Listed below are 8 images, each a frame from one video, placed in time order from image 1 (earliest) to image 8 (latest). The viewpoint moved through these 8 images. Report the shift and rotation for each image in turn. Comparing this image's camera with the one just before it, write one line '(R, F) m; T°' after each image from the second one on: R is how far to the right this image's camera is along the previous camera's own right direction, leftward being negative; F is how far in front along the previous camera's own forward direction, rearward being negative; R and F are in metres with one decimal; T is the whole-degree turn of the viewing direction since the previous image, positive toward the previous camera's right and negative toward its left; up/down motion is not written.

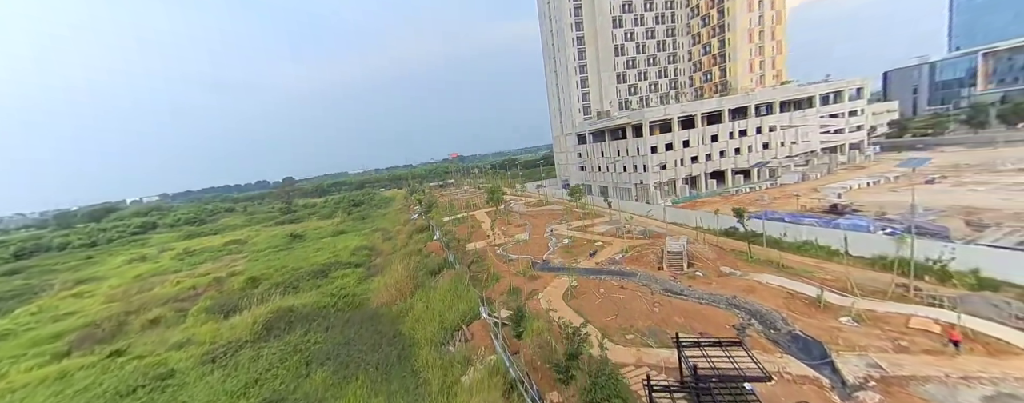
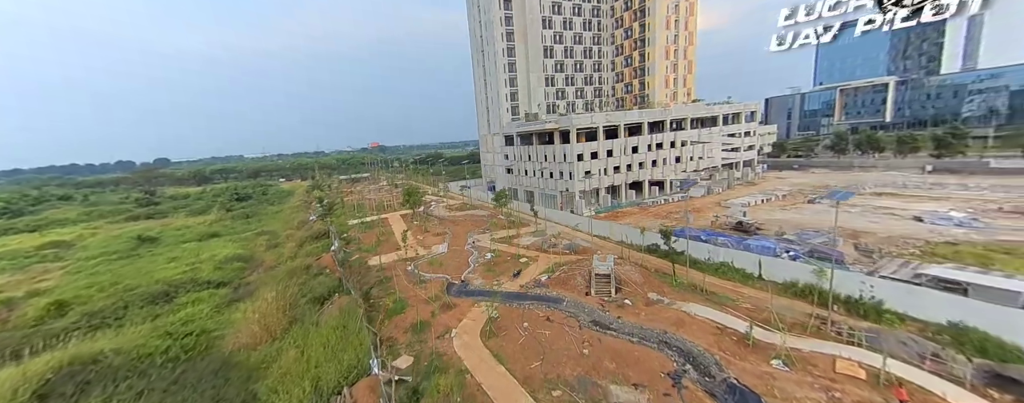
(+0.7, +3.7) m; +12°
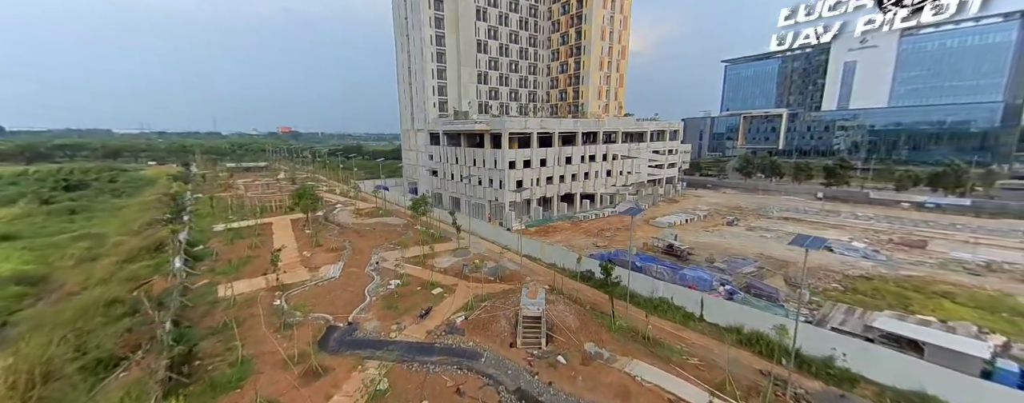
(+0.9, +5.1) m; +11°
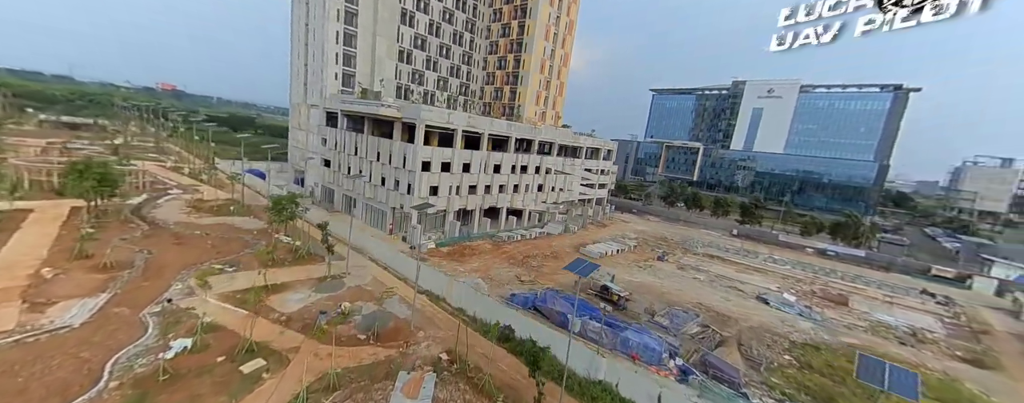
(+1.3, +7.7) m; +12°
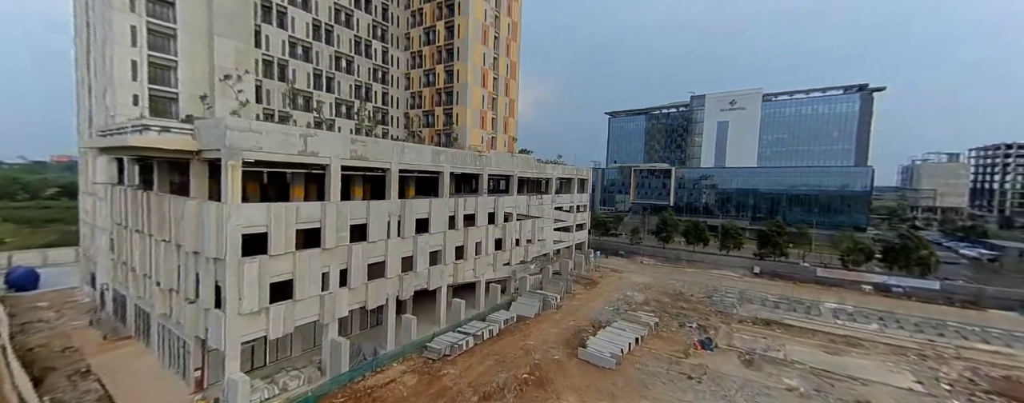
(+1.5, +15.3) m; +7°
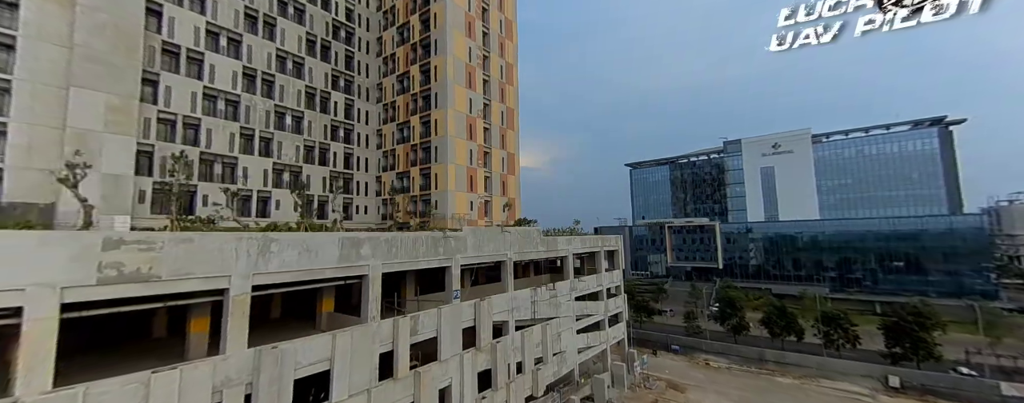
(+1.7, +10.7) m; -3°
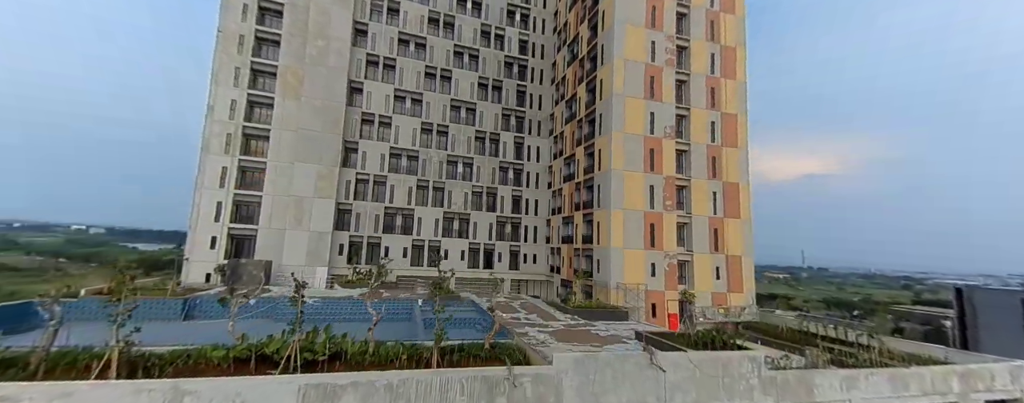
(+2.7, +9.1) m; -38°
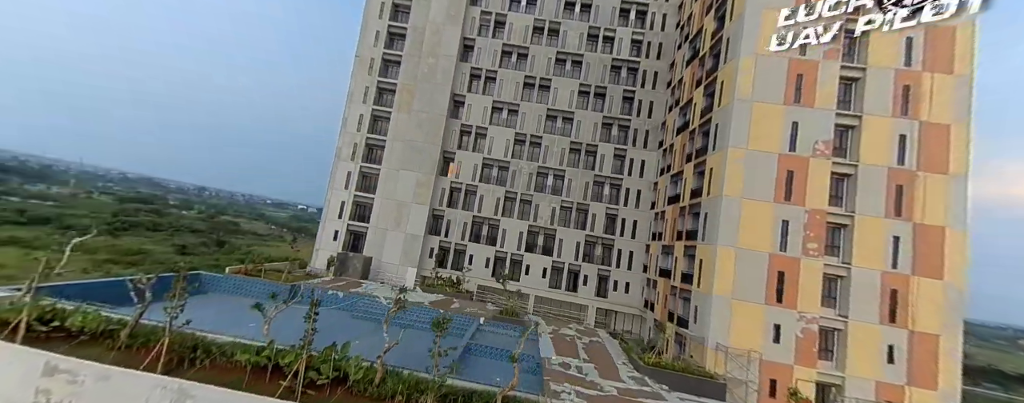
(+2.5, +2.2) m; -20°
